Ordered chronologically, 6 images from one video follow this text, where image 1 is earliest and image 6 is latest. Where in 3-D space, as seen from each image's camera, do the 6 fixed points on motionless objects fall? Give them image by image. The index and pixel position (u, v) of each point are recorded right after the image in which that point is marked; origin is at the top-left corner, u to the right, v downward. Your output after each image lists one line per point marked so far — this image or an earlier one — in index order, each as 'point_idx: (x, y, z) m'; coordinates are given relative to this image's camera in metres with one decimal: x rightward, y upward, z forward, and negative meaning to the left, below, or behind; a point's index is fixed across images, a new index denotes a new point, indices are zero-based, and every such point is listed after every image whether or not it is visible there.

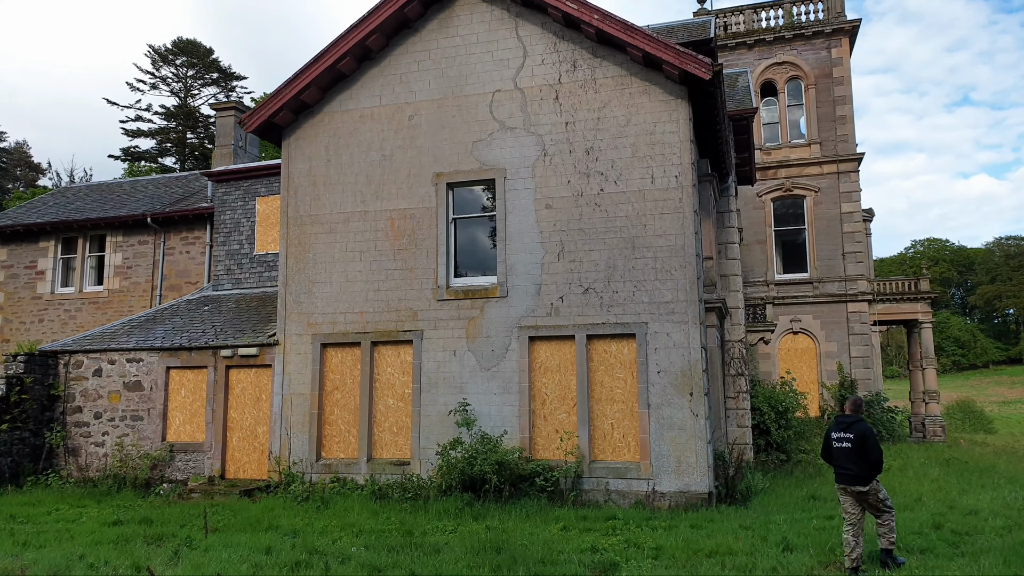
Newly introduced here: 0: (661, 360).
0: (+2.2, -1.1, +11.4) m
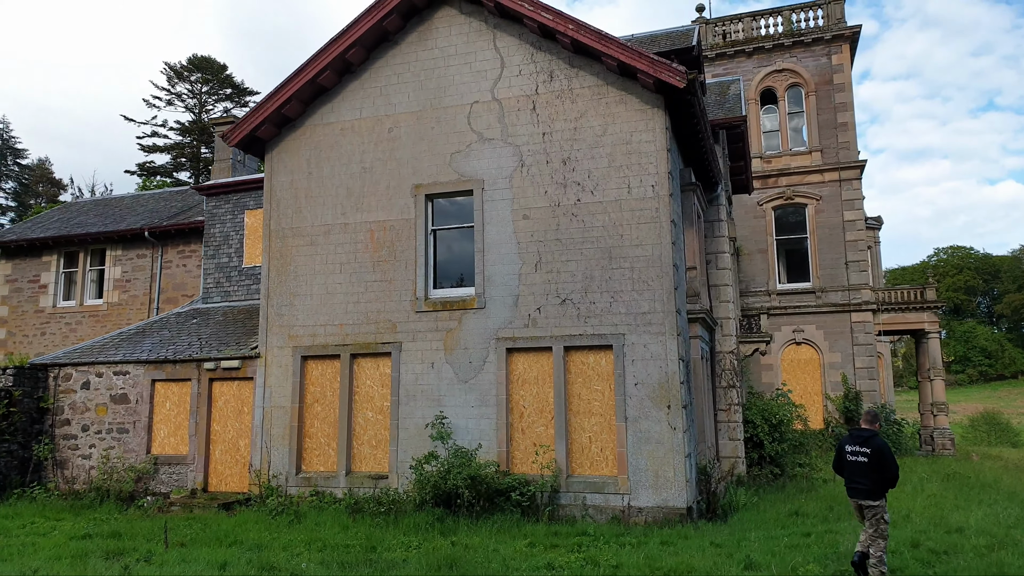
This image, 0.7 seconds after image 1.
0: (+1.8, -1.2, +11.2) m
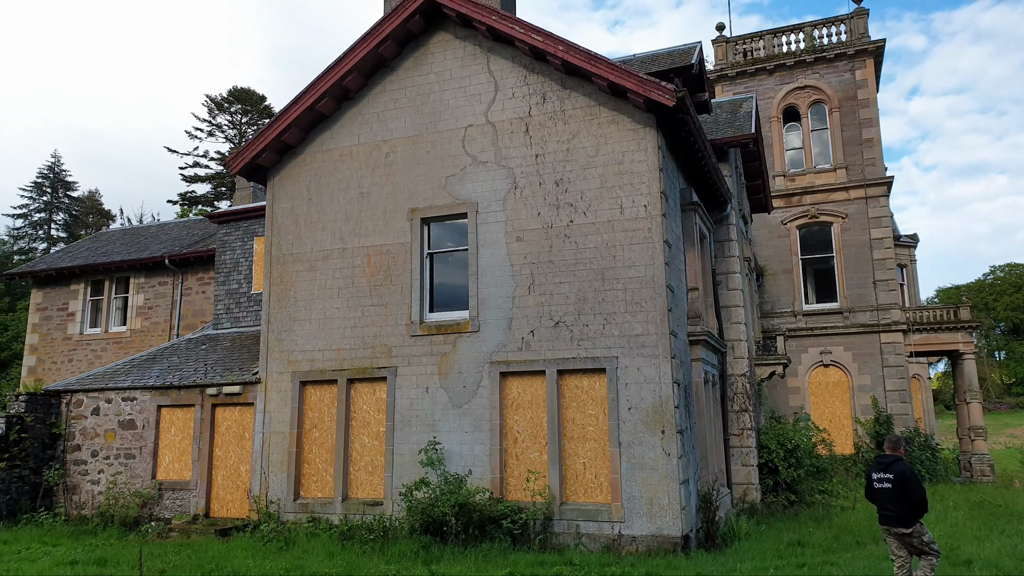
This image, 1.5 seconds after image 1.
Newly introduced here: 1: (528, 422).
0: (+1.7, -1.6, +11.0) m
1: (+0.2, -2.0, +11.5) m
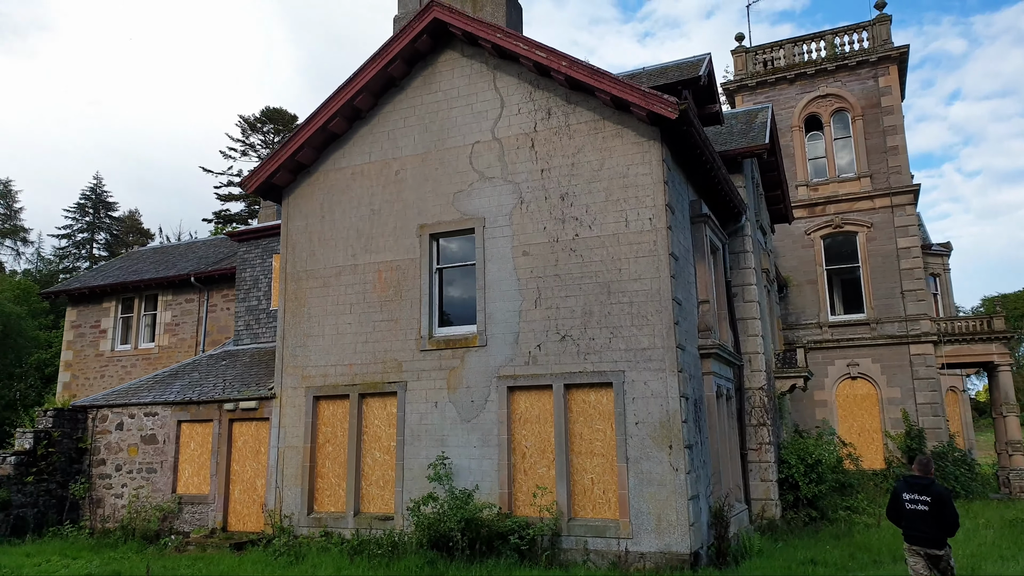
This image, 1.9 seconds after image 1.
0: (+1.8, -1.7, +10.9) m
1: (+0.4, -2.2, +11.5) m
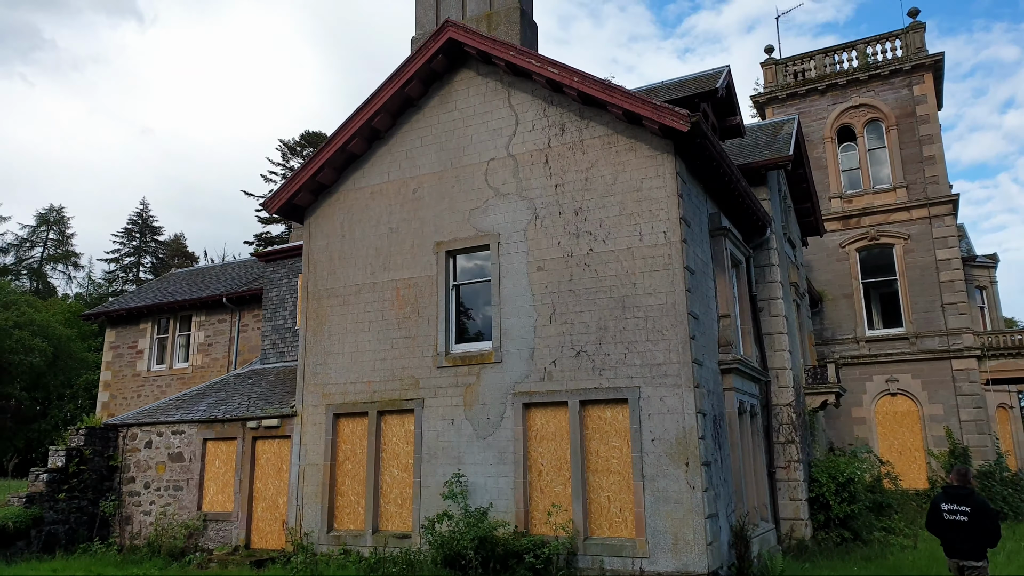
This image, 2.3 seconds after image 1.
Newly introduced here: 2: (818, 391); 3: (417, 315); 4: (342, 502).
0: (+2.0, -1.9, +10.7) m
1: (+0.6, -2.5, +11.4) m
2: (+6.4, -2.1, +16.2) m
3: (-1.6, -0.5, +12.9) m
4: (-2.9, -3.6, +12.9) m
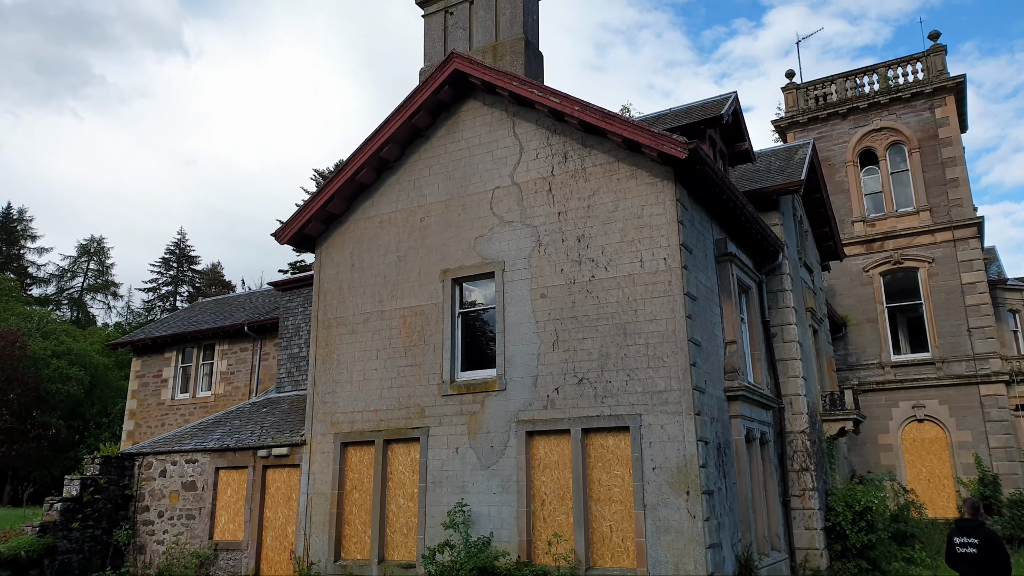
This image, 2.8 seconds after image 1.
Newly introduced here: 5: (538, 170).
0: (+2.0, -2.3, +10.6) m
1: (+0.6, -2.9, +11.3) m
2: (+6.6, -2.7, +15.8) m
3: (-1.5, -0.9, +13.0) m
4: (-2.7, -4.1, +12.9) m
5: (+0.4, +1.9, +12.6) m
